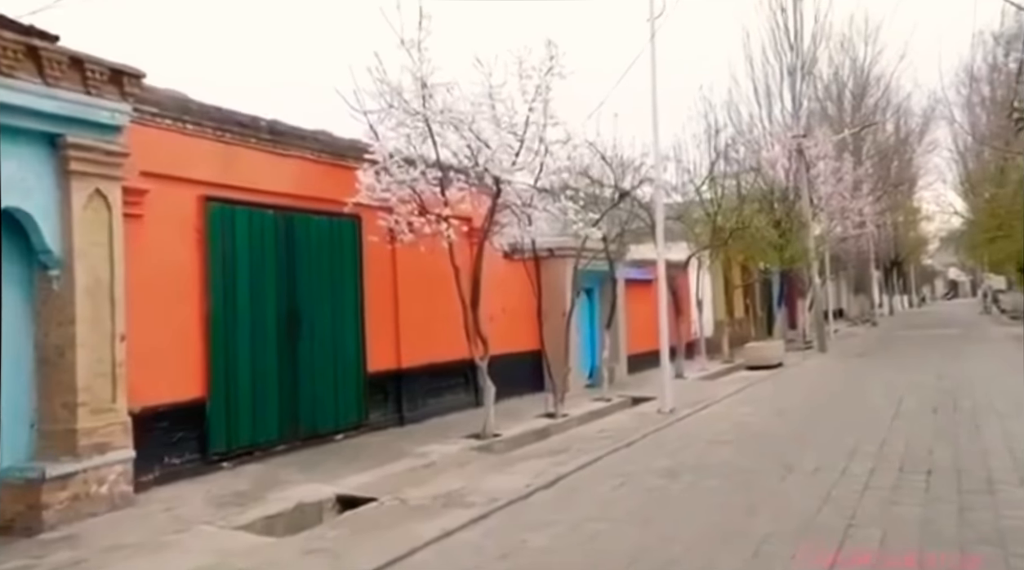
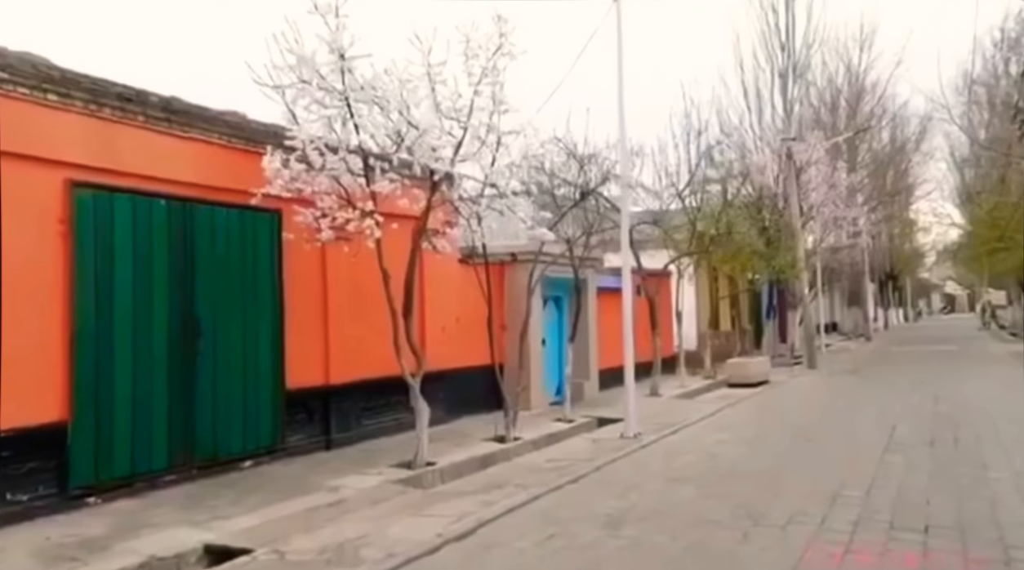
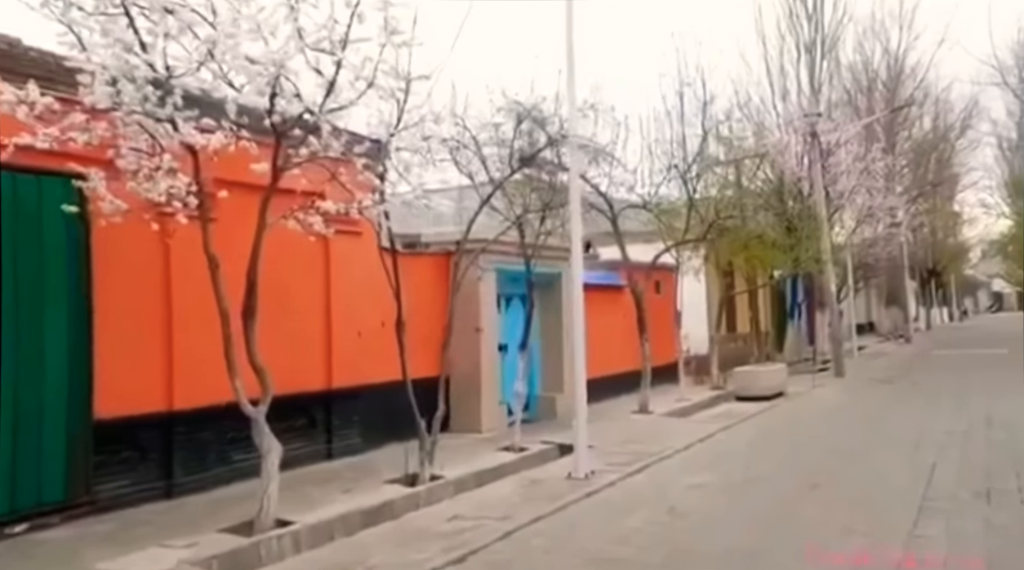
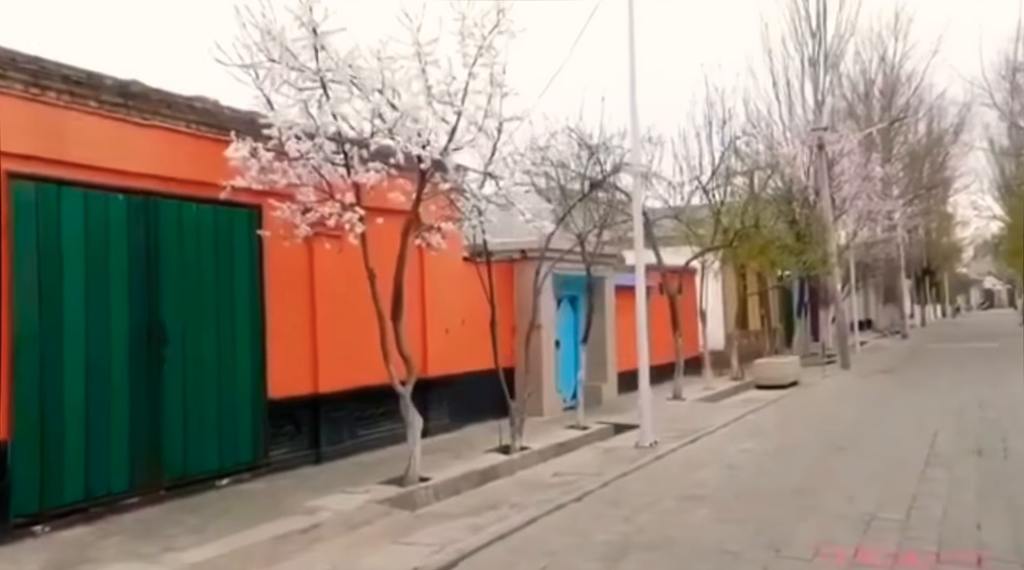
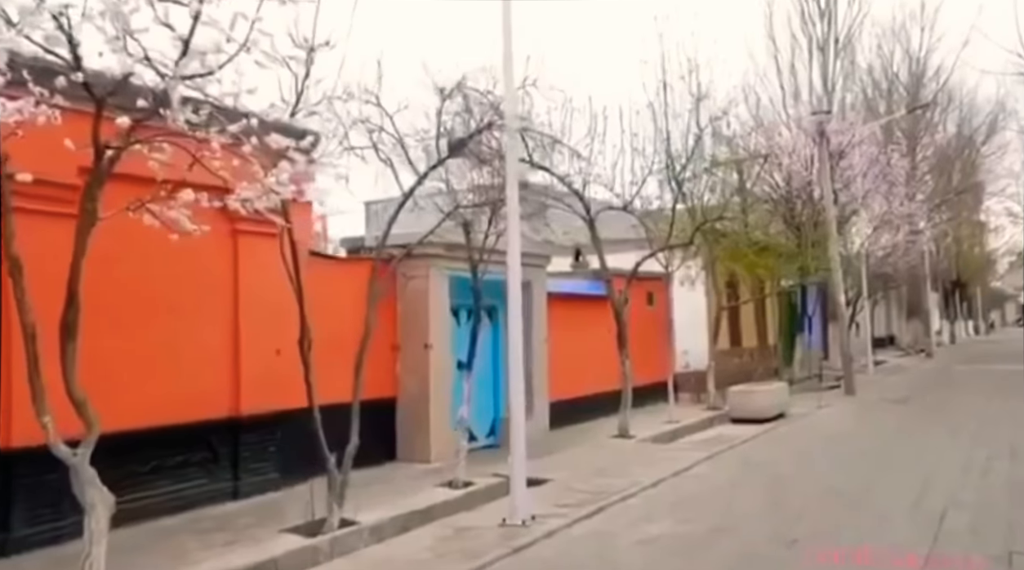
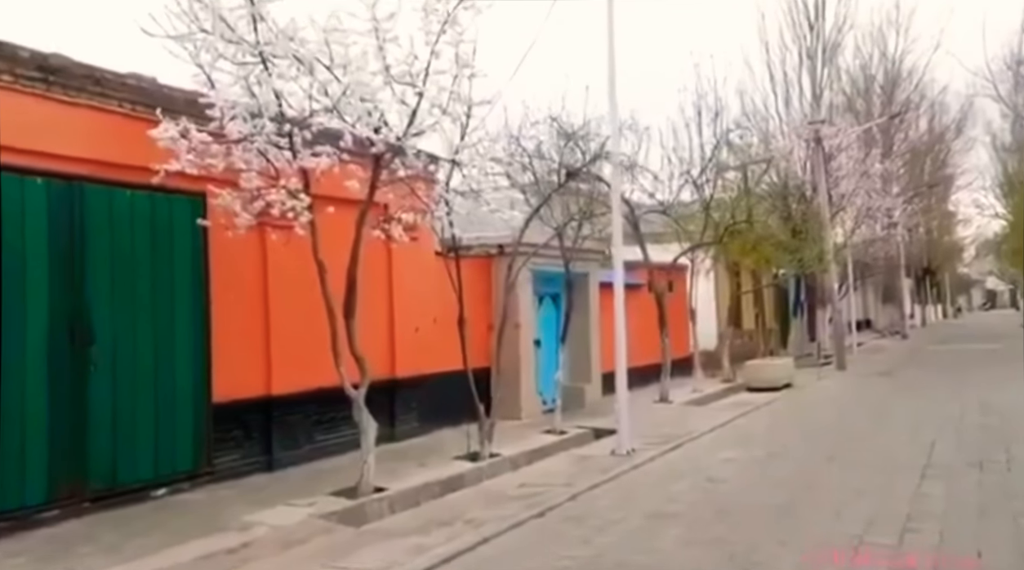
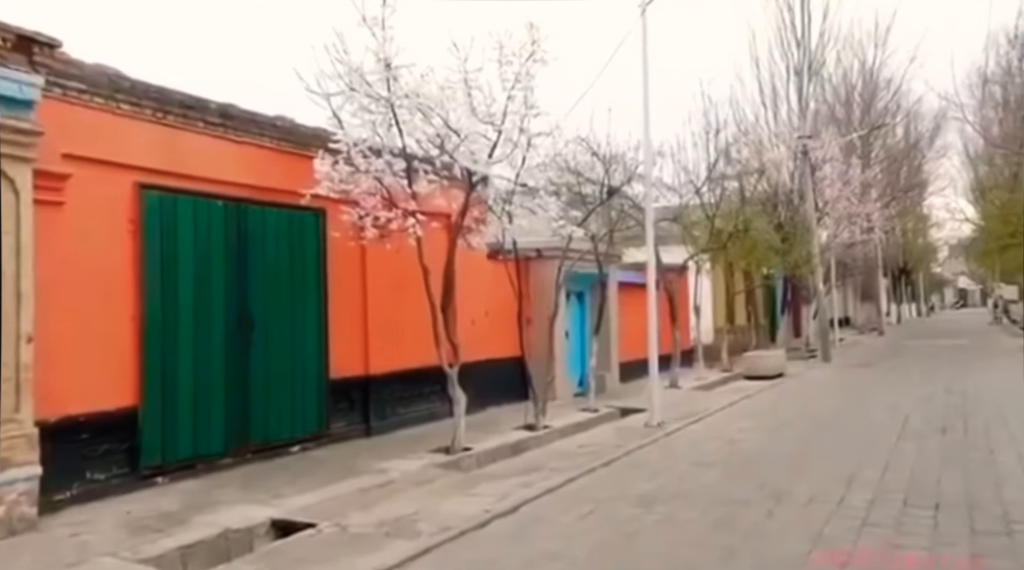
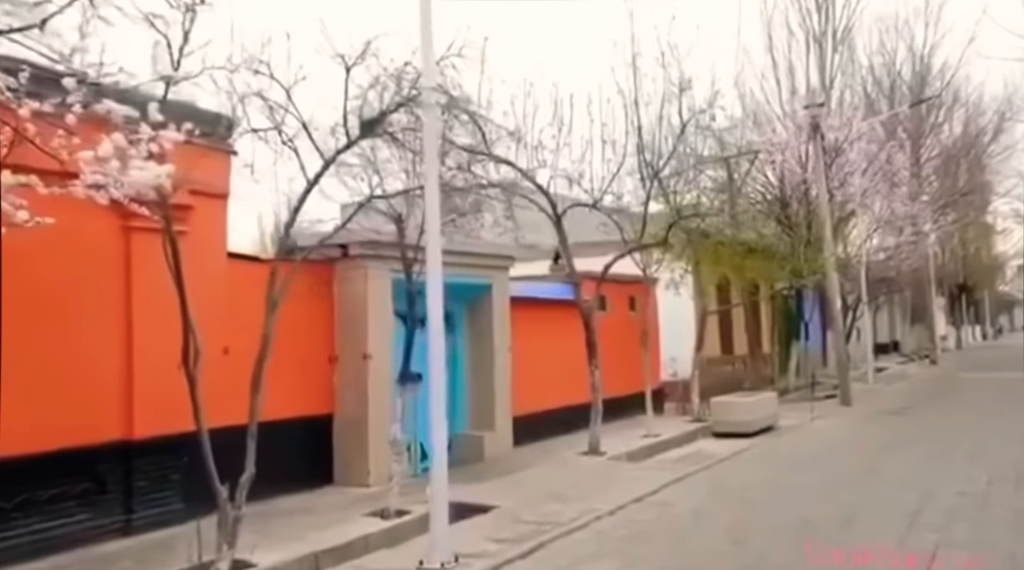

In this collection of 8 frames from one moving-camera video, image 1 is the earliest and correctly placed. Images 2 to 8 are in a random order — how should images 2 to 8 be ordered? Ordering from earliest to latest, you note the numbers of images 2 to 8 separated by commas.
7, 2, 4, 6, 3, 5, 8
